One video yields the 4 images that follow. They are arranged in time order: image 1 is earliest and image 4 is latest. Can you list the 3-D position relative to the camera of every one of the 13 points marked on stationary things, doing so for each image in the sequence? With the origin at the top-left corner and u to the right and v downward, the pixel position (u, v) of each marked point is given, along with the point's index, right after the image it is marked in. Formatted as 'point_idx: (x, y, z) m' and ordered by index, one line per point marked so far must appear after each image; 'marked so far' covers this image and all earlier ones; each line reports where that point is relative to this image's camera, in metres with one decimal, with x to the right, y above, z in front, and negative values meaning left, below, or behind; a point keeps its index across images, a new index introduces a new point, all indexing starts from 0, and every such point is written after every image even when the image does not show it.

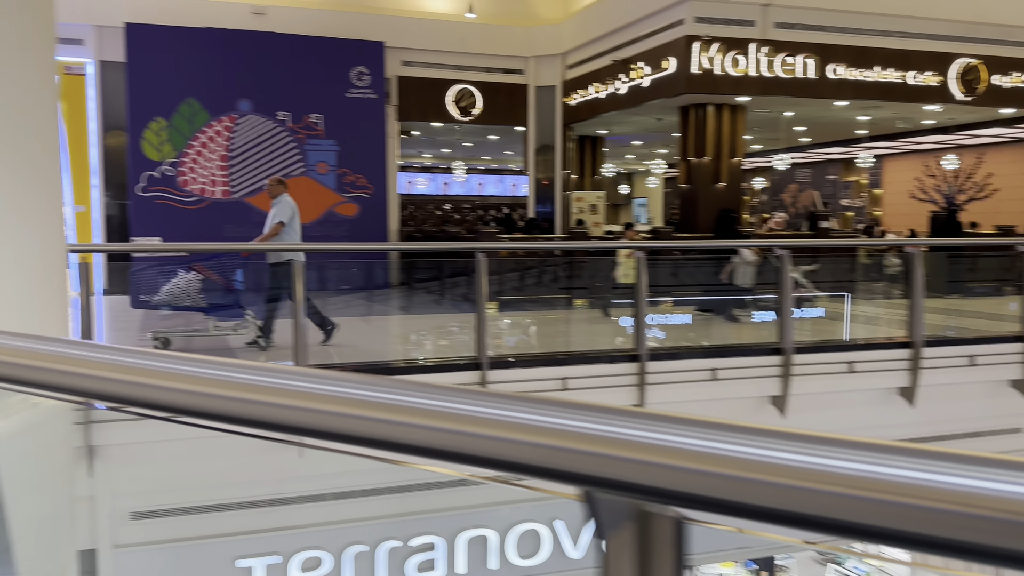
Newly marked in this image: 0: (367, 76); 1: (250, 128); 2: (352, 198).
0: (-2.1, +3.0, +11.4) m
1: (-3.6, +2.2, +11.1) m
2: (-2.3, +1.3, +11.4) m
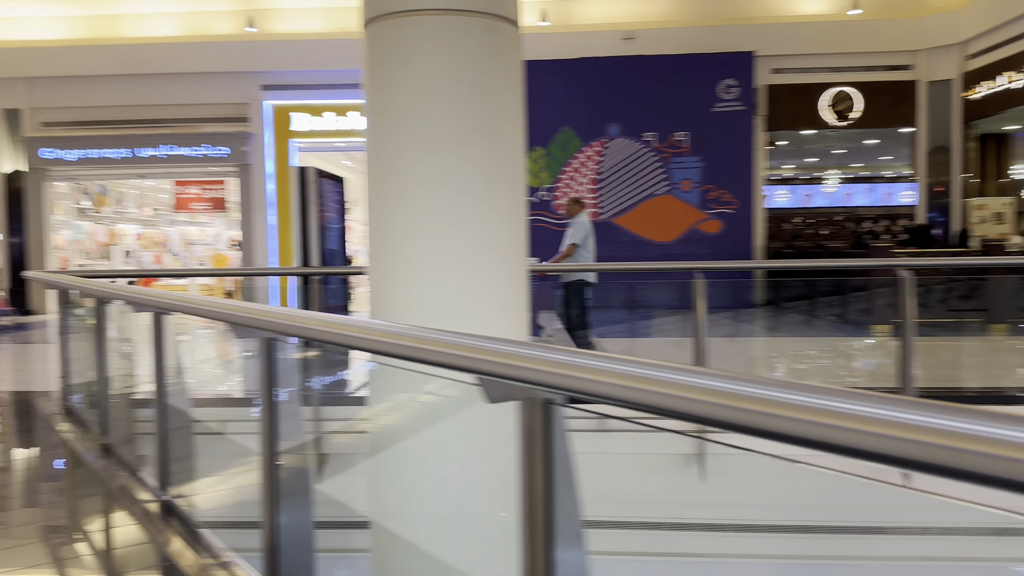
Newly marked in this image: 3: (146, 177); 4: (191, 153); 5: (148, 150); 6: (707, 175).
0: (+3.1, +2.7, +11.0) m
1: (+1.6, +1.9, +11.3) m
2: (+2.9, +1.0, +11.1) m
3: (-4.2, +1.2, +9.2) m
4: (-3.5, +1.5, +8.8) m
5: (-4.0, +1.5, +8.9) m
6: (+2.7, +1.6, +11.2) m
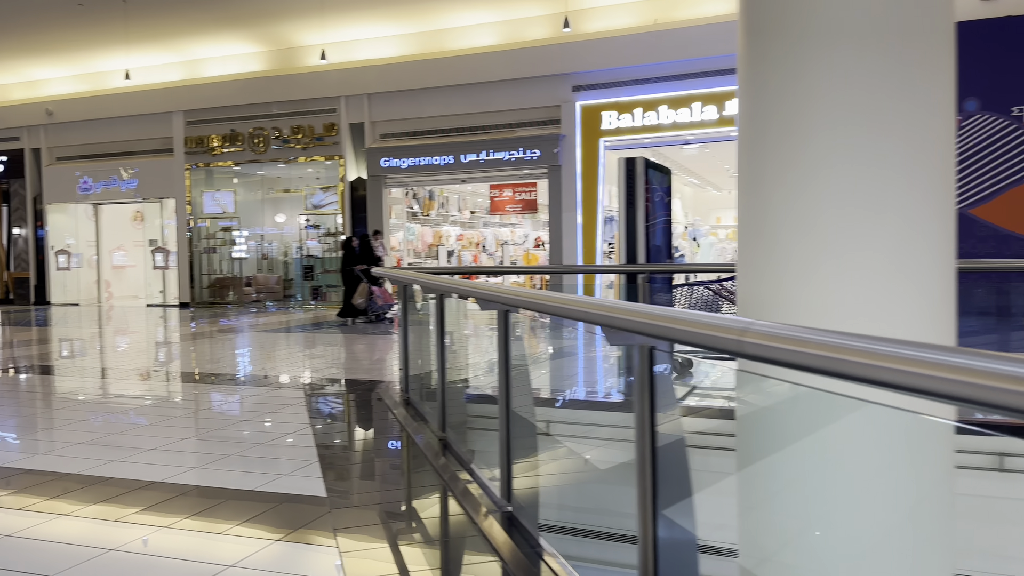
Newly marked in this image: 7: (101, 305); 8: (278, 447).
0: (+6.9, +2.7, +8.9) m
1: (+5.6, +1.9, +9.7) m
2: (+6.8, +0.9, +9.0) m
3: (-0.5, +1.3, +9.7) m
4: (-0.1, +1.5, +9.1) m
5: (-0.5, +1.5, +9.3) m
6: (+6.7, +1.5, +9.1) m
7: (-6.2, -0.3, +12.1) m
8: (-1.2, -0.8, +4.0) m
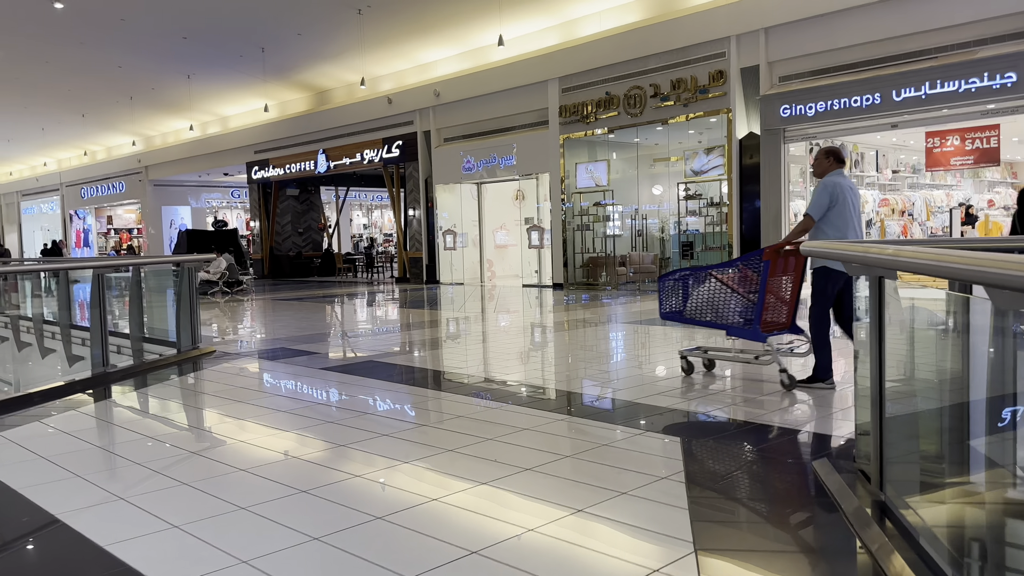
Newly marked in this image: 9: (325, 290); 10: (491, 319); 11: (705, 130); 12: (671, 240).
0: (+9.9, +2.7, +3.3) m
1: (+9.0, +2.0, +4.7) m
2: (+9.8, +1.0, +3.6) m
3: (+3.5, +1.5, +7.4) m
4: (+3.7, +1.7, +6.7) m
5: (+3.4, +1.7, +7.1) m
6: (+9.7, +1.6, +3.7) m
7: (-0.4, +0.1, +12.2) m
8: (+0.4, -0.7, +2.7) m
9: (-3.3, 0.0, +14.1) m
10: (-0.3, -0.4, +8.9) m
11: (+2.1, +1.7, +8.8) m
12: (+1.9, +0.6, +9.5) m
